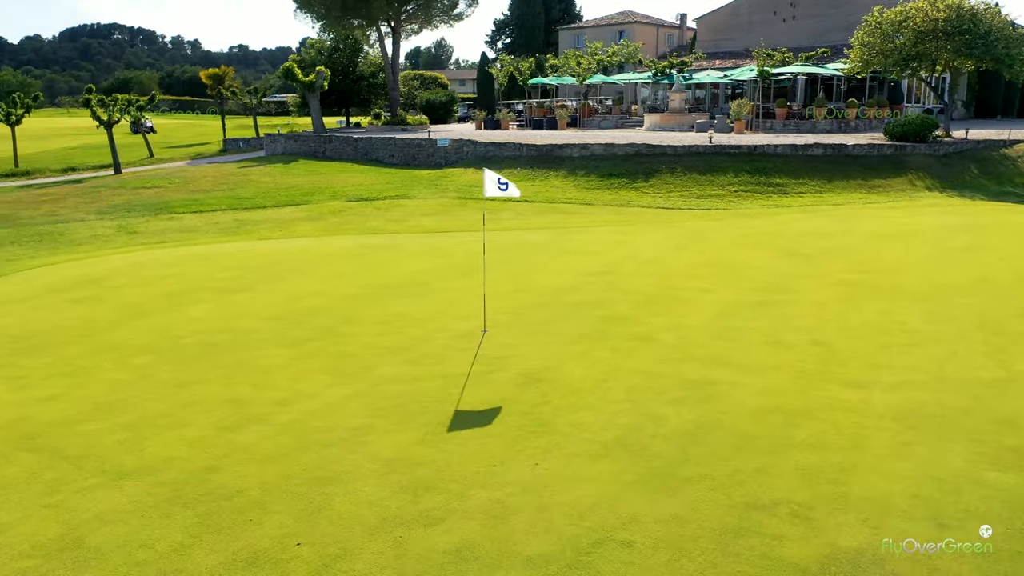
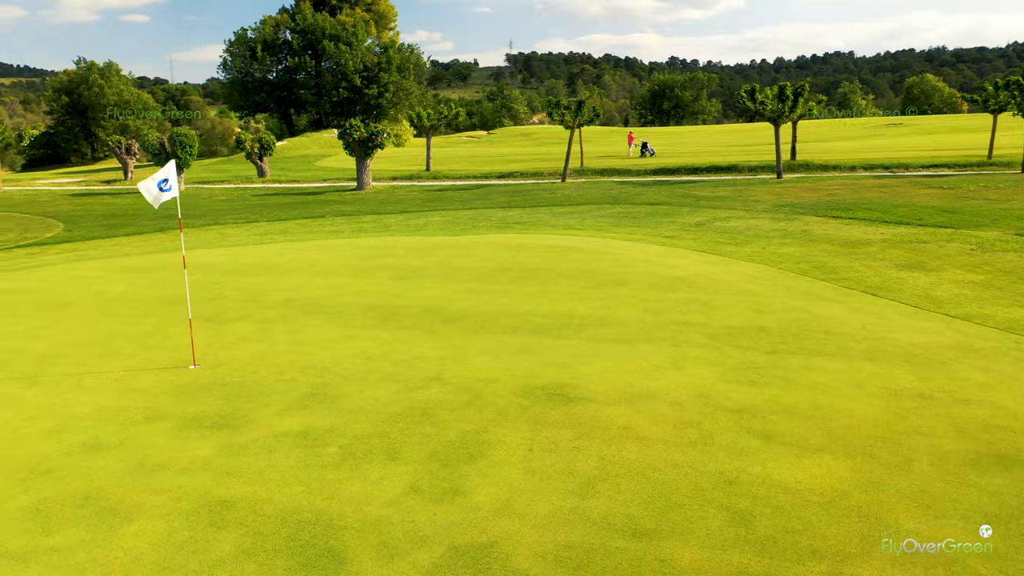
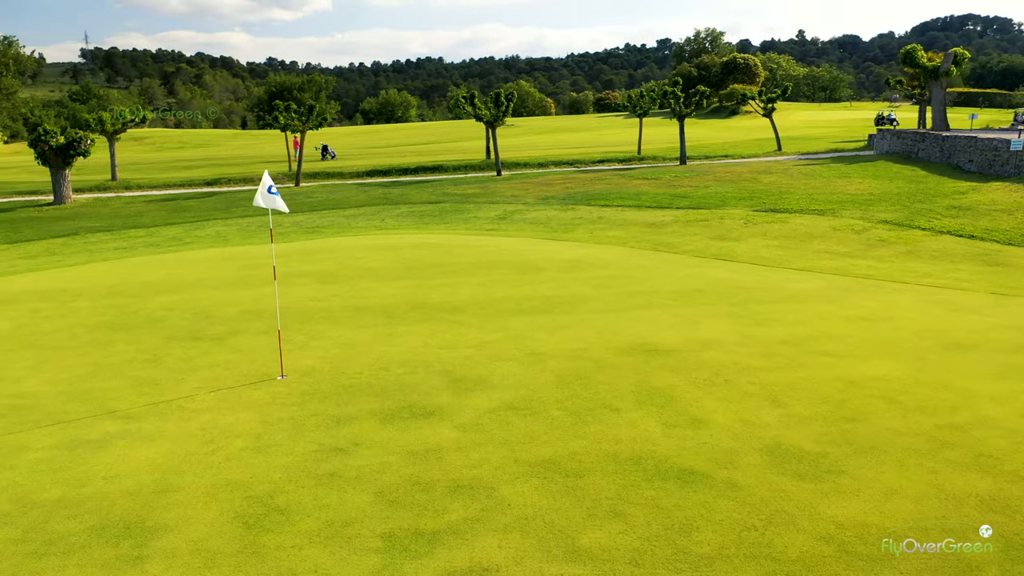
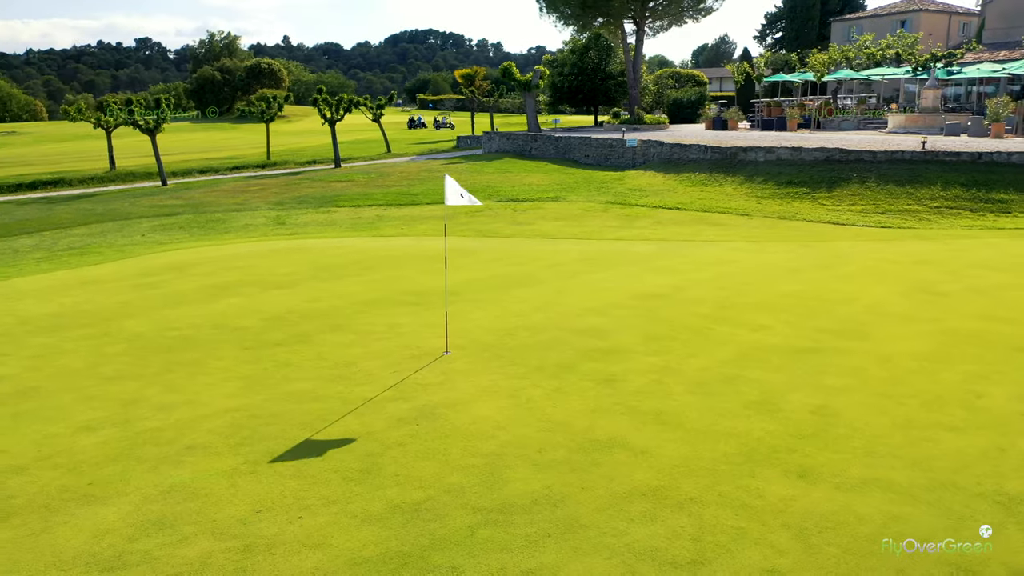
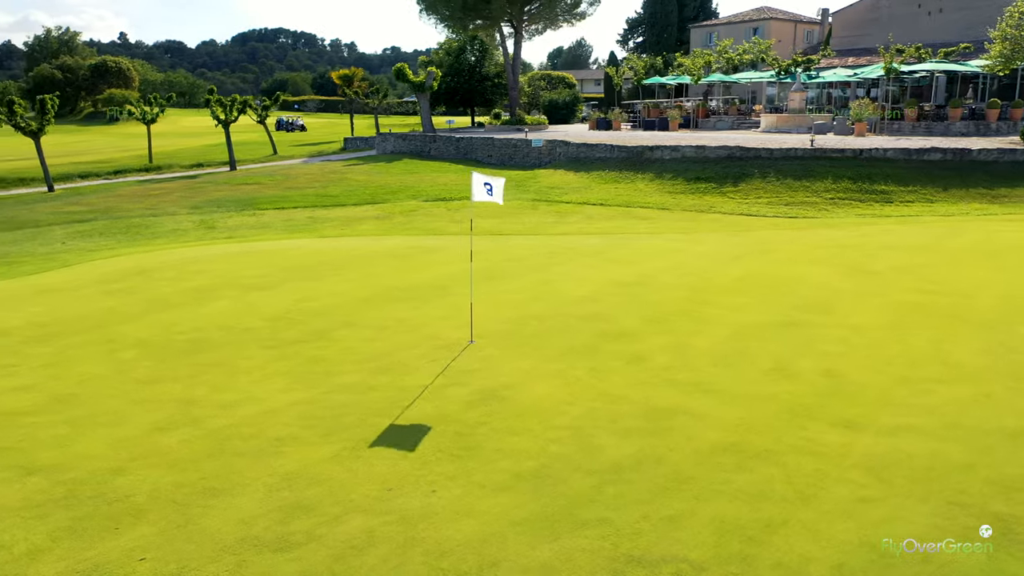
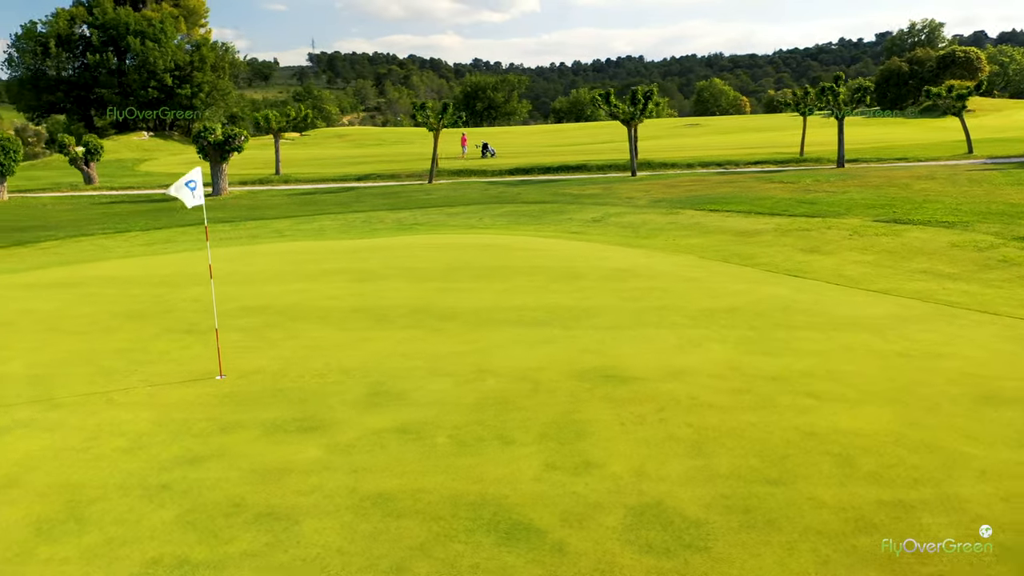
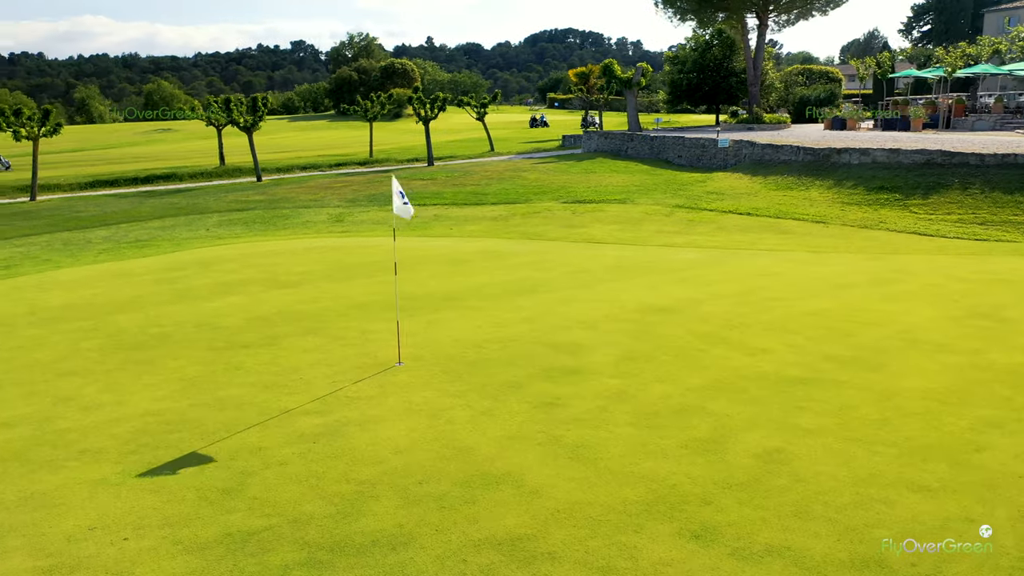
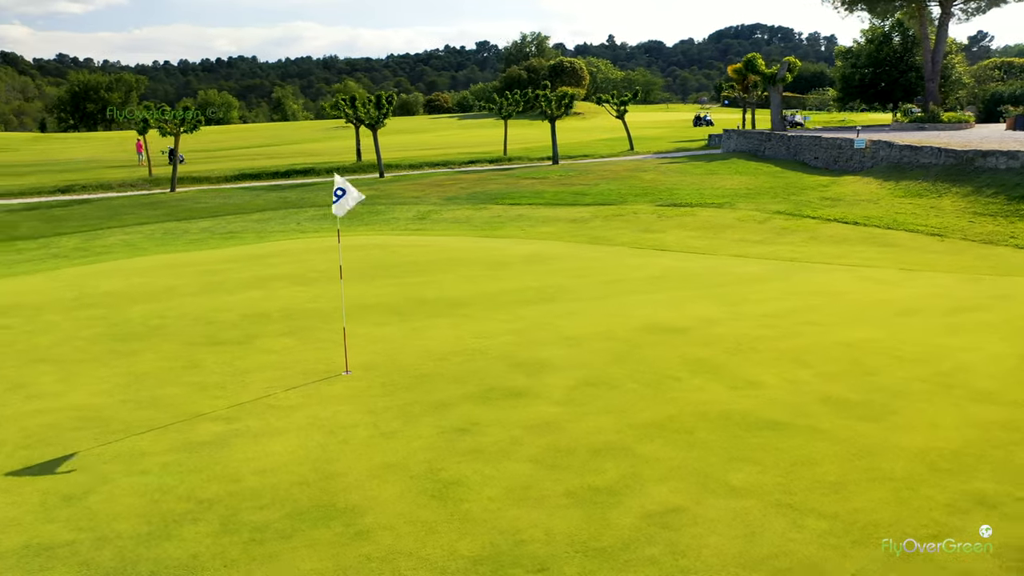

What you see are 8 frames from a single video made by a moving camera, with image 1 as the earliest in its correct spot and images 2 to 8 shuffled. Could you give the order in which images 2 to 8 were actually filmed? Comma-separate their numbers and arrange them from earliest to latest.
5, 4, 7, 8, 3, 6, 2
